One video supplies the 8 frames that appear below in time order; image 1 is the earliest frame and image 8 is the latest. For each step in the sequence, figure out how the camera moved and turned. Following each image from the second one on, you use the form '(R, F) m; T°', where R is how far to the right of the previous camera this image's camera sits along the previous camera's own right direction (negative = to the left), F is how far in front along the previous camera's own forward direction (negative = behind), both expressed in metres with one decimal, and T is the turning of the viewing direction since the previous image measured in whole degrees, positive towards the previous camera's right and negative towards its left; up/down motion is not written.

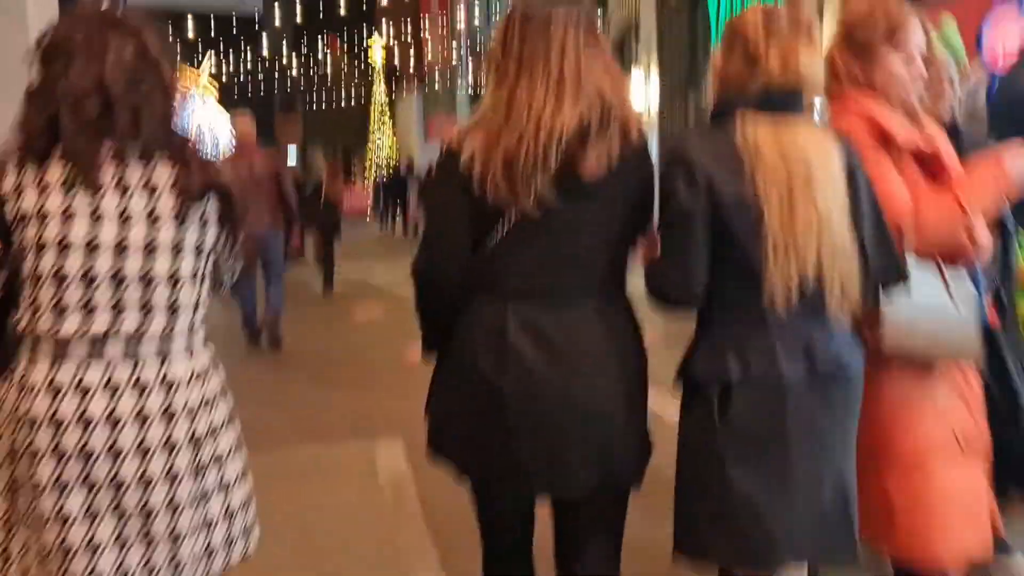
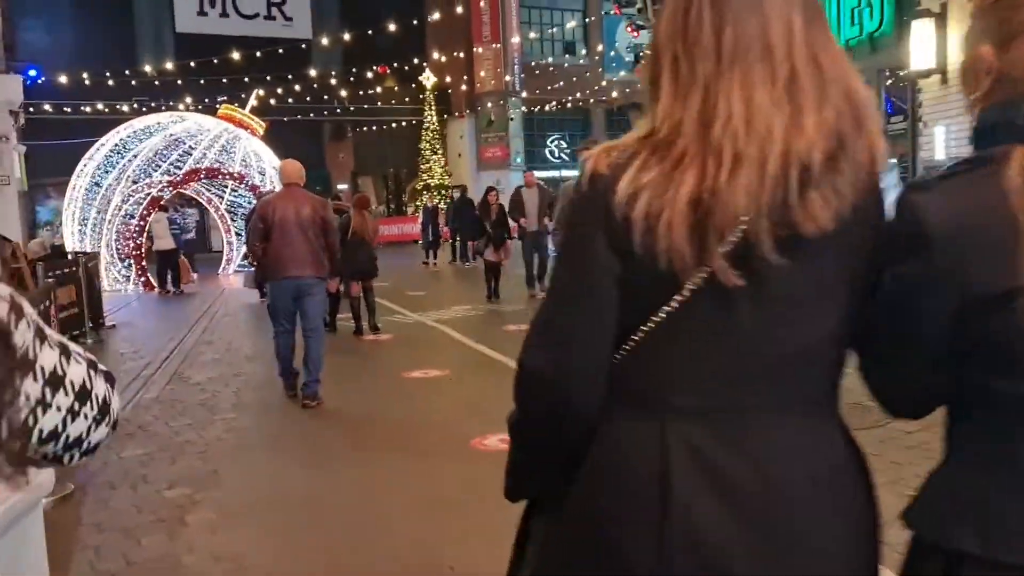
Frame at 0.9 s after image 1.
(-0.2, +1.3) m; -3°
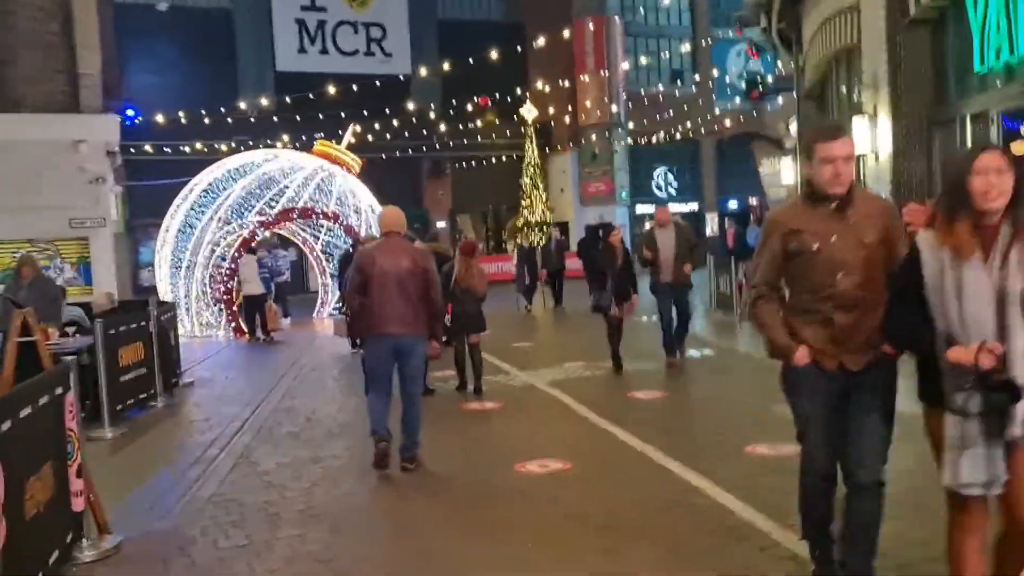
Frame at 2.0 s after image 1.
(-0.3, +1.6) m; -6°
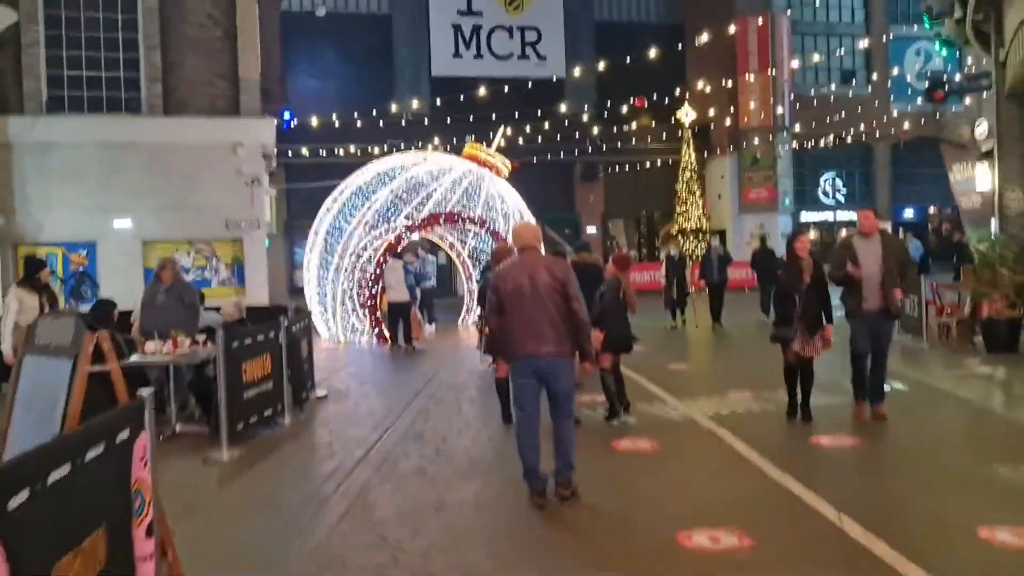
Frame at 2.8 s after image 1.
(-0.1, +1.0) m; -9°
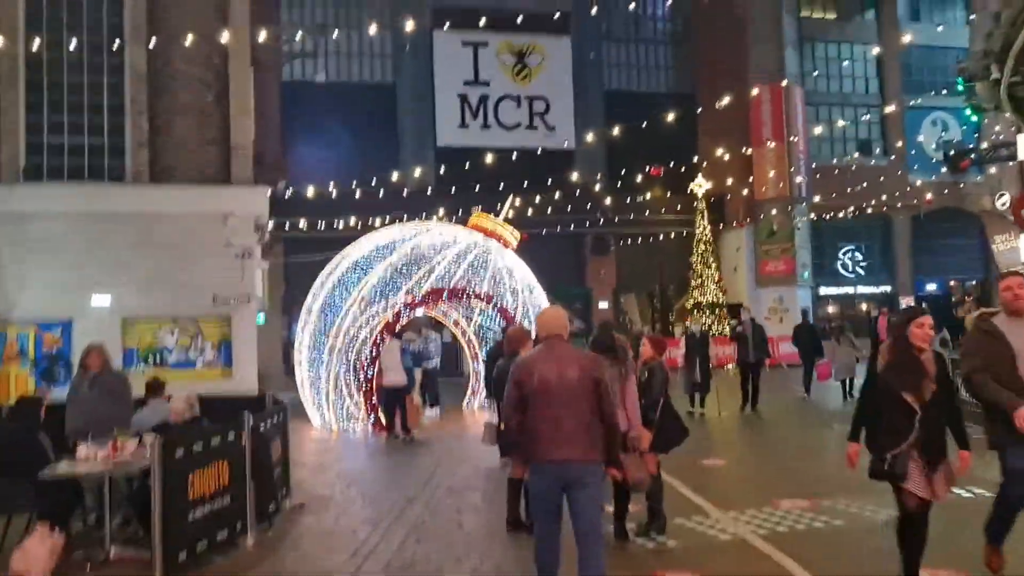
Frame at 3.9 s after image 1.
(0.0, +1.4) m; 0°
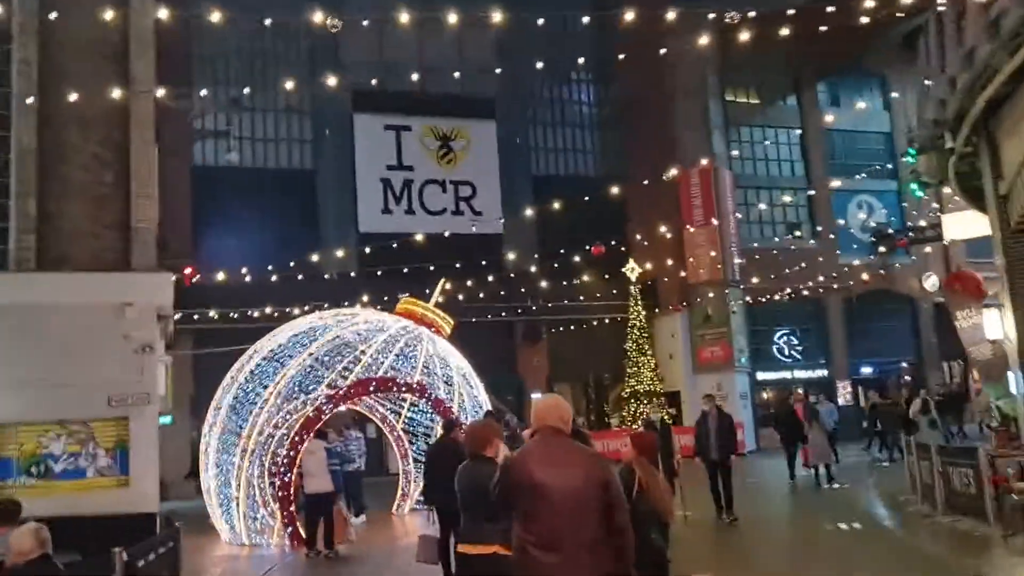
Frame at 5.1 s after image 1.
(-0.2, +1.5) m; +5°
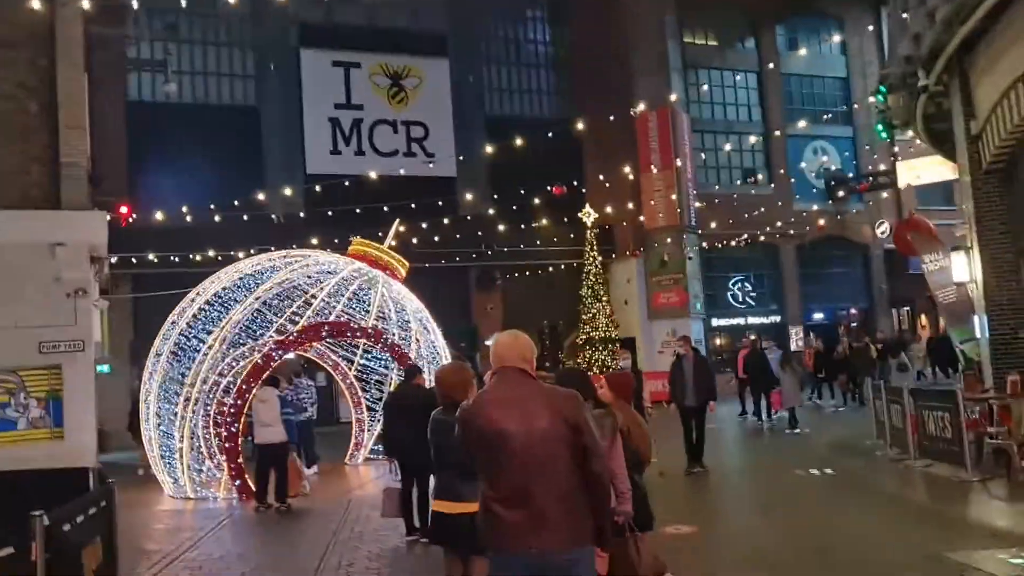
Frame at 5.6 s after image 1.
(-0.2, +0.7) m; +3°
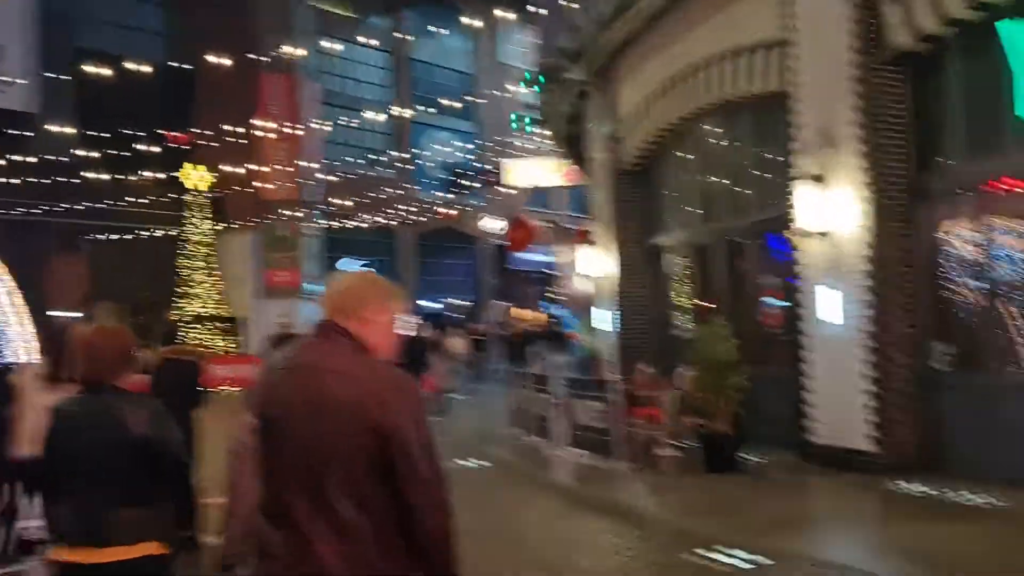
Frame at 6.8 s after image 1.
(-0.4, +1.6) m; +25°
